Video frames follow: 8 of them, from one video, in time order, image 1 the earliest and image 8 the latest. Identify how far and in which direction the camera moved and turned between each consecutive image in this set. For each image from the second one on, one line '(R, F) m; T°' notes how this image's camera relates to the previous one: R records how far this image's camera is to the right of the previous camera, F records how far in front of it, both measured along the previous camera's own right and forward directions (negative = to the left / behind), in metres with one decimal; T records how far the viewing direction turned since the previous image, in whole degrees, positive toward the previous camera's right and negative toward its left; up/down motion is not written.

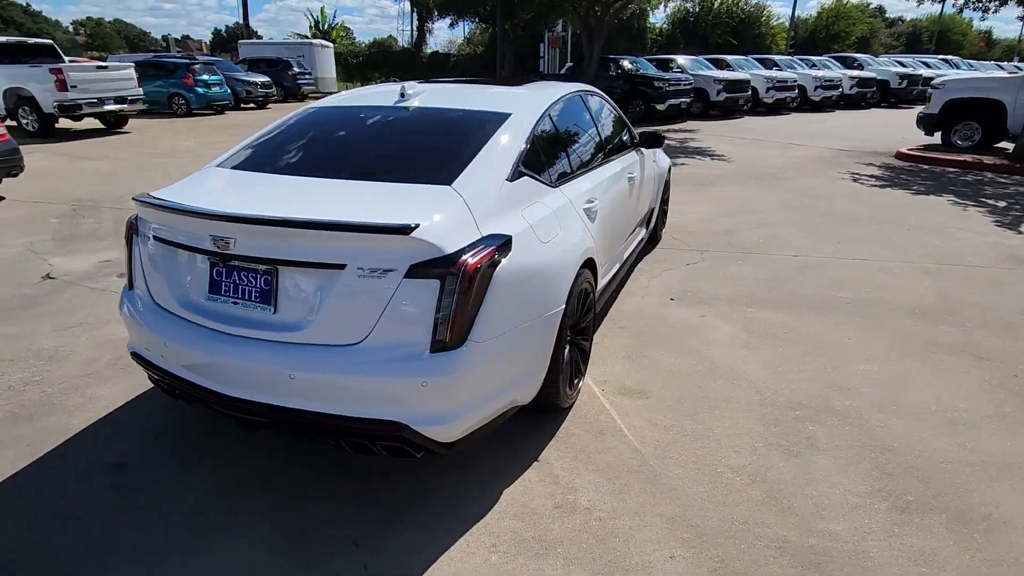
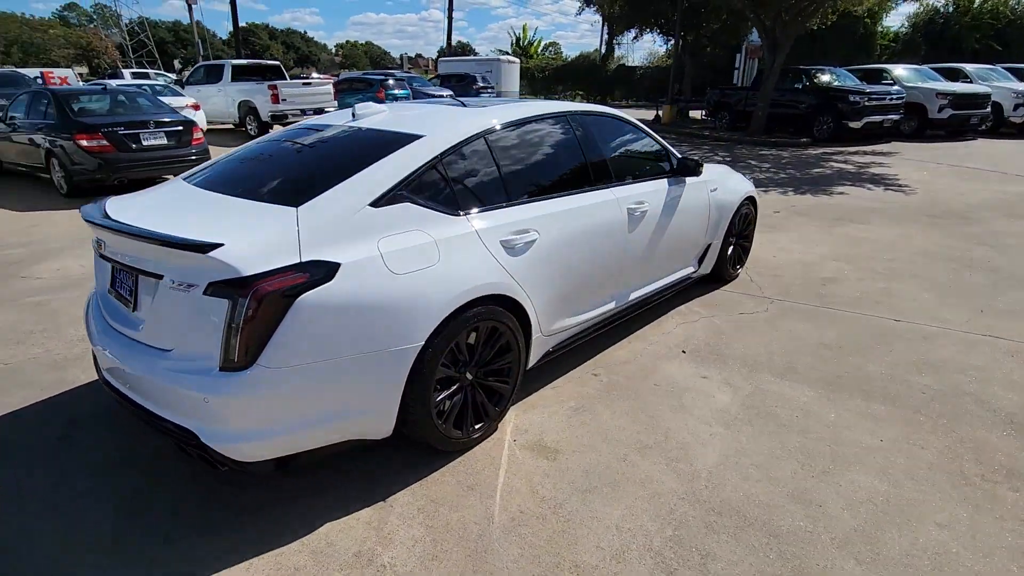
(+1.4, +0.4) m; -19°
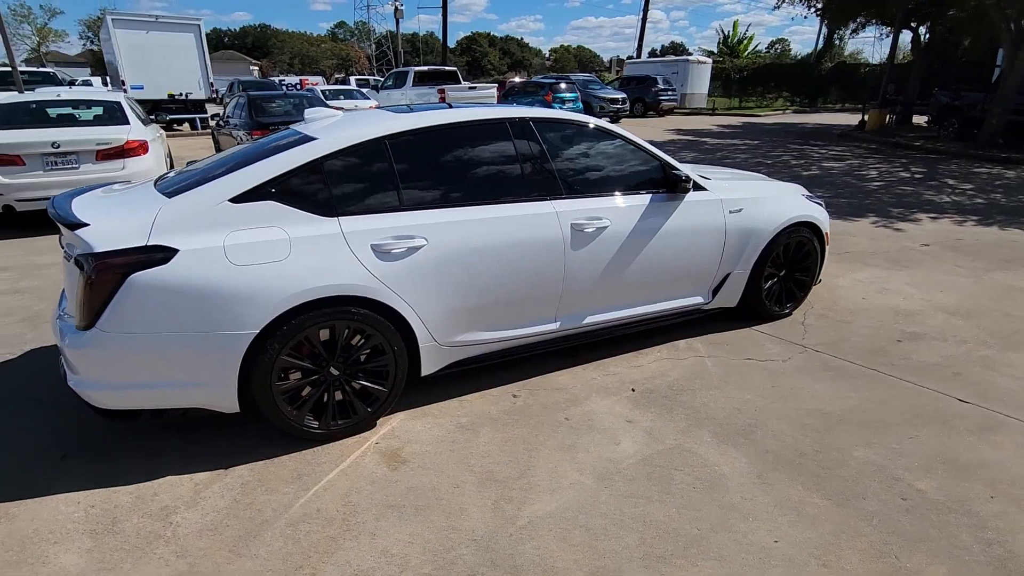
(+1.6, +0.4) m; -19°
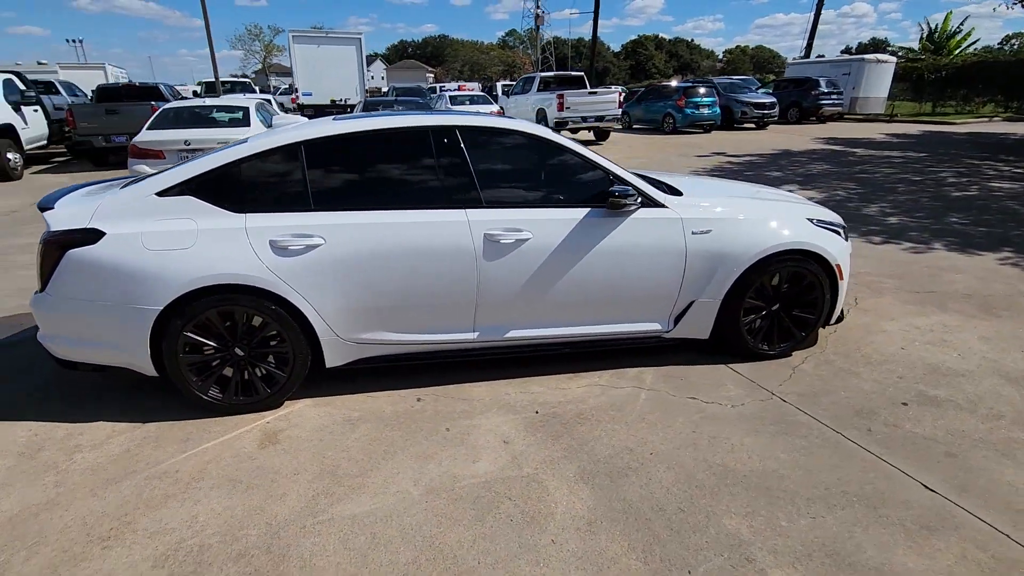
(+1.5, +0.2) m; -16°
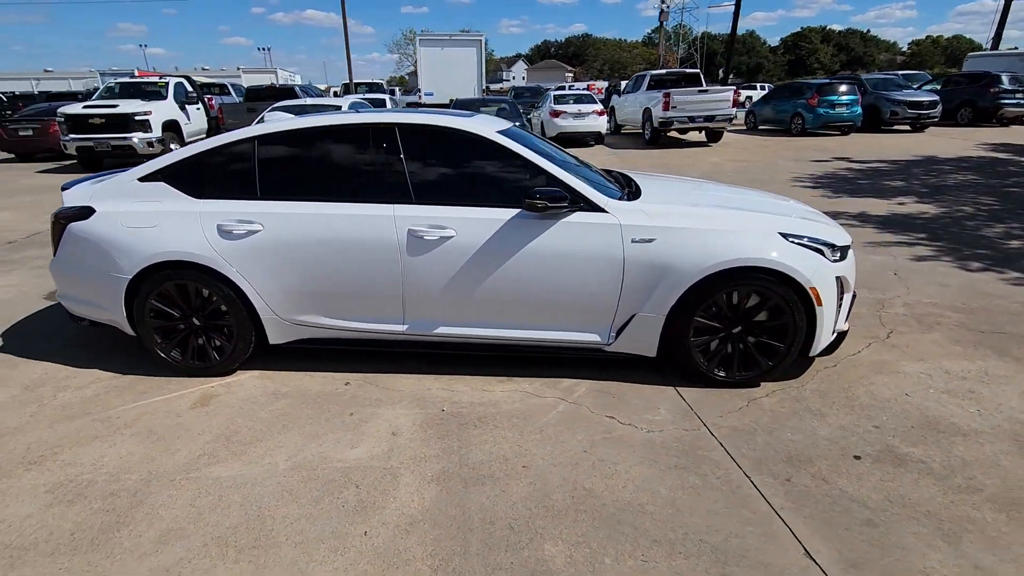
(+1.3, +0.2) m; -13°
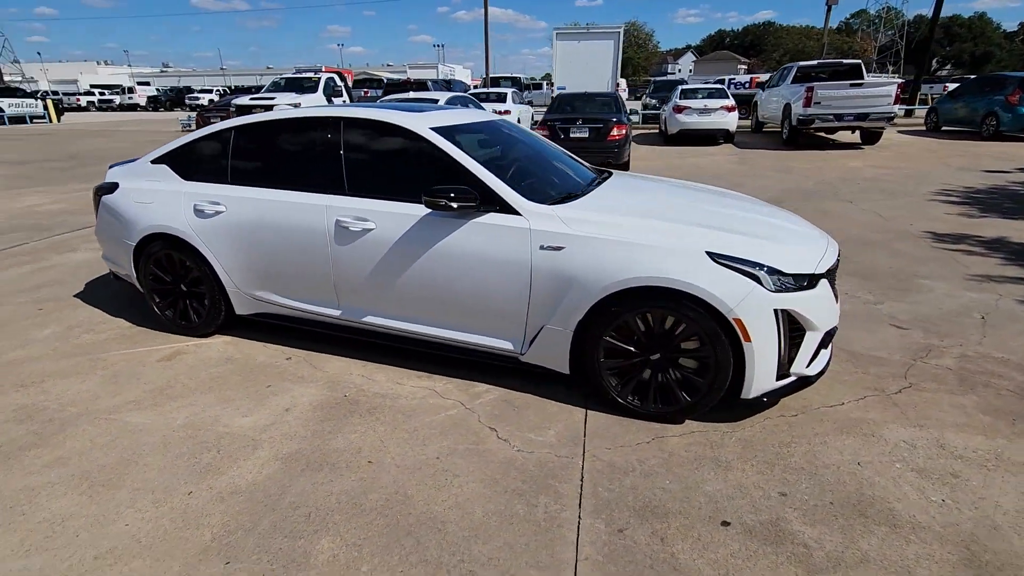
(+1.4, +0.3) m; -15°
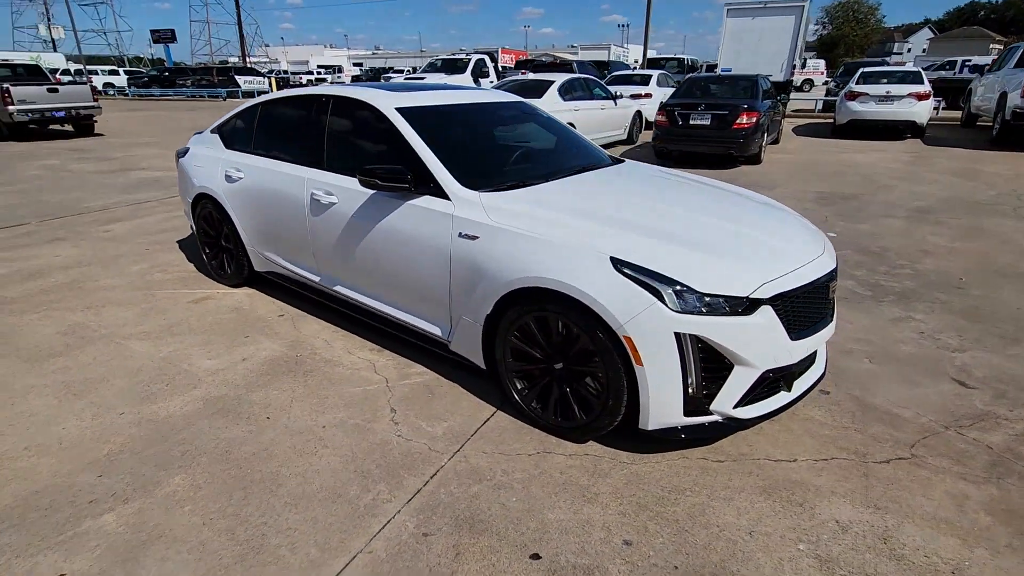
(+1.4, +0.3) m; -17°
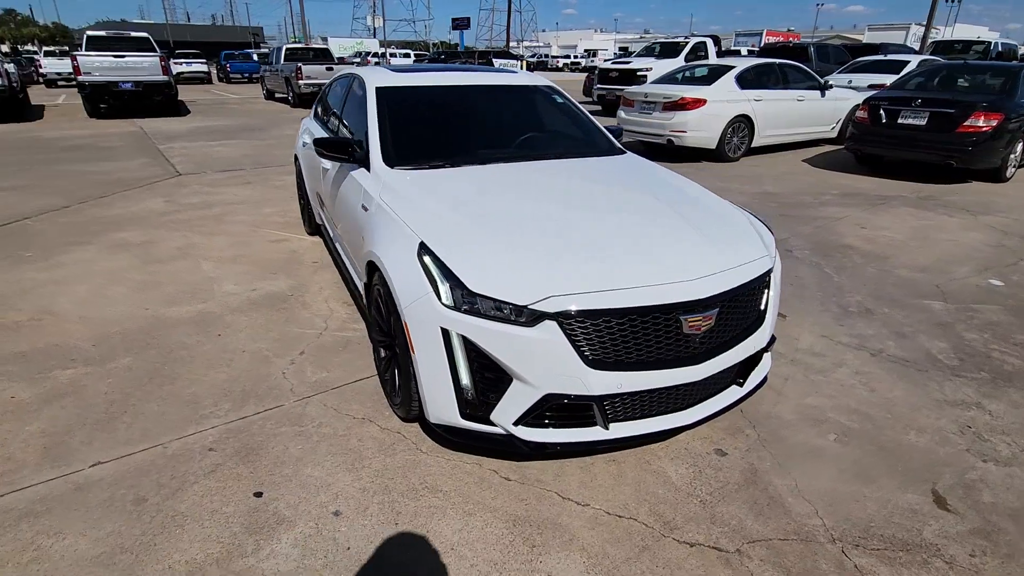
(+1.9, +0.4) m; -24°
